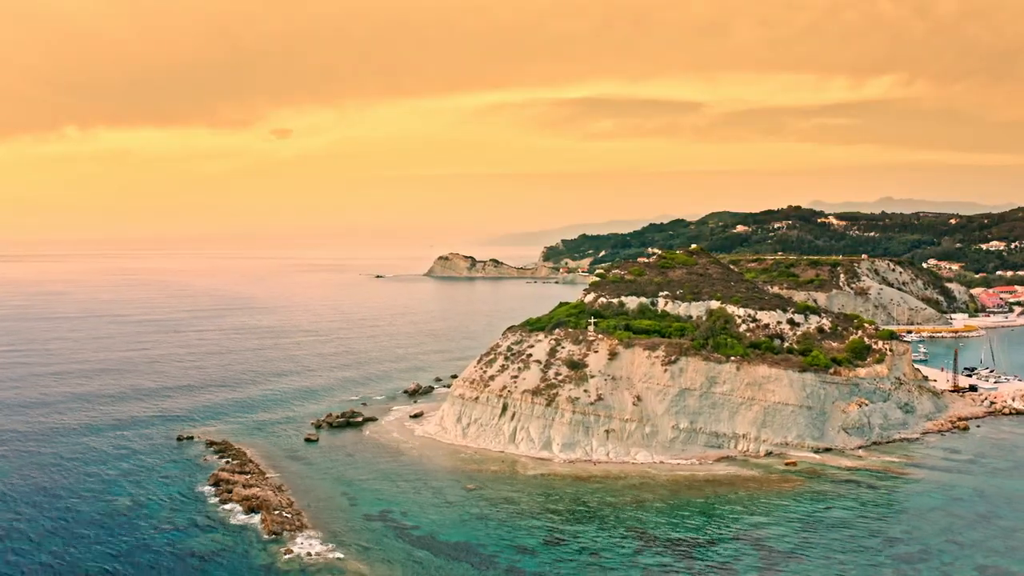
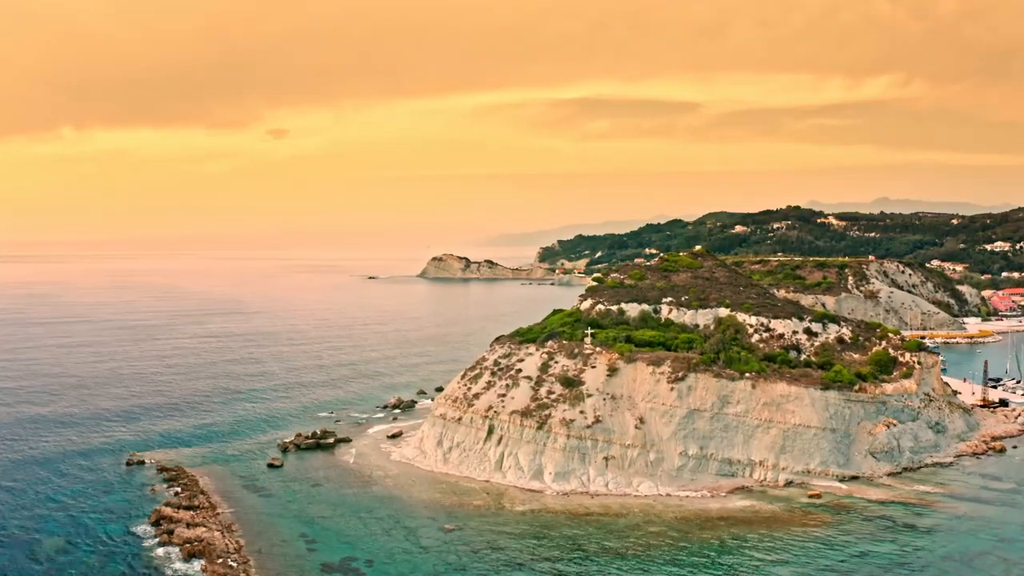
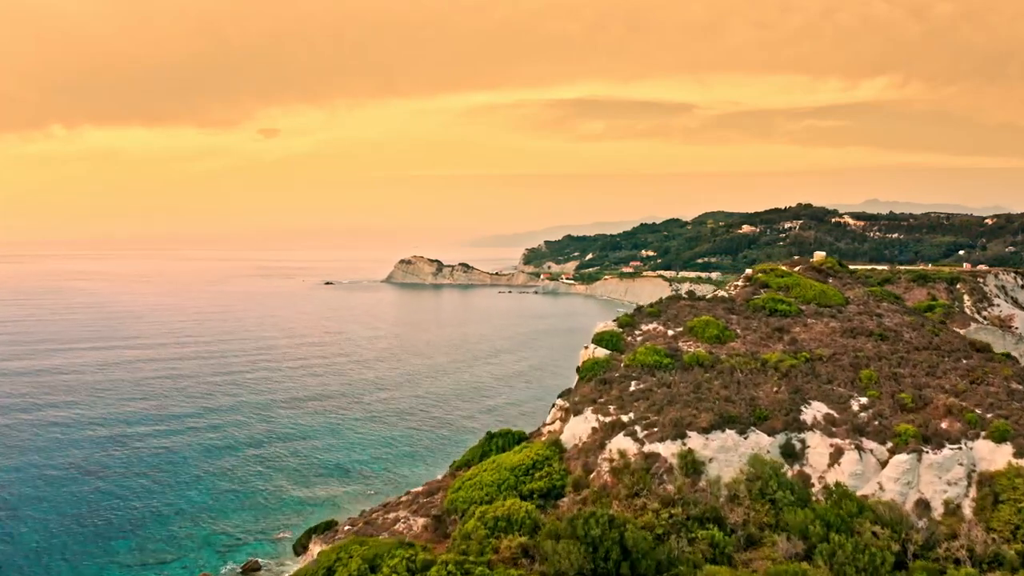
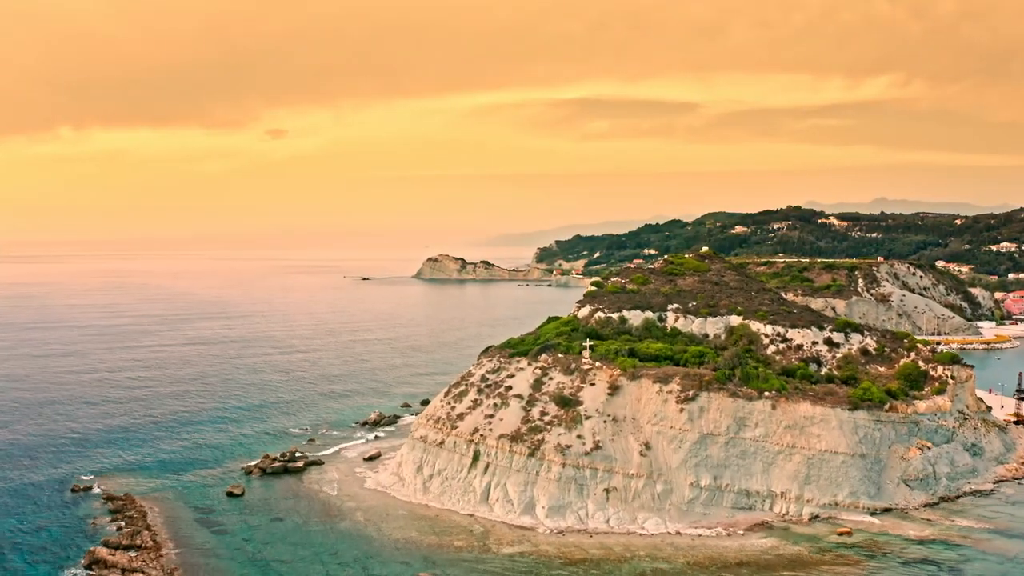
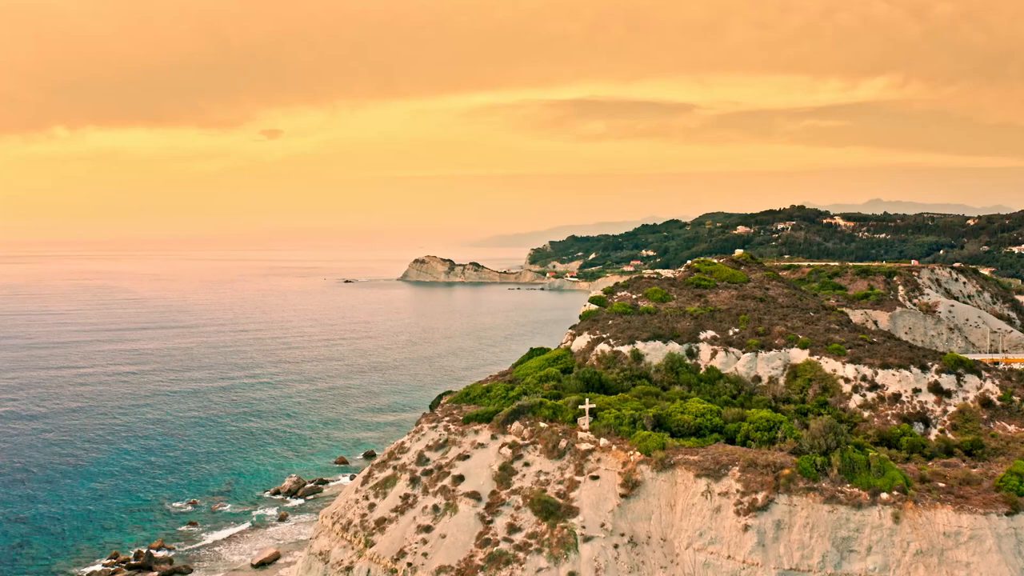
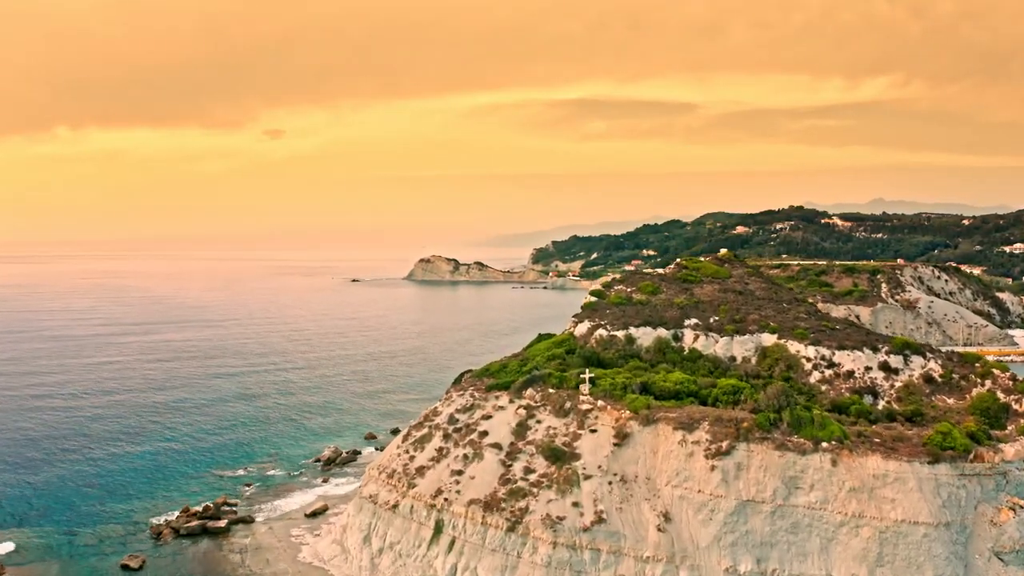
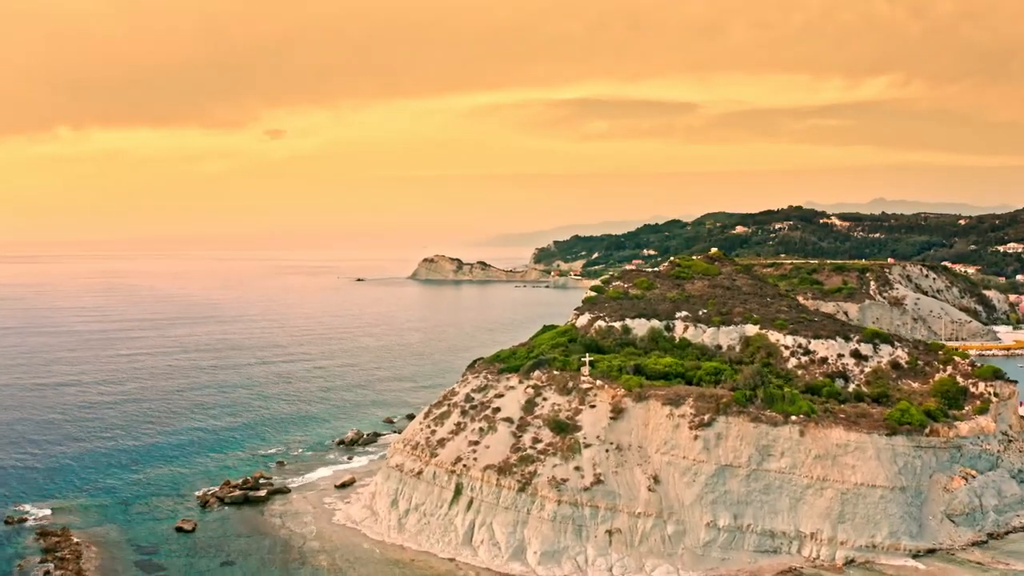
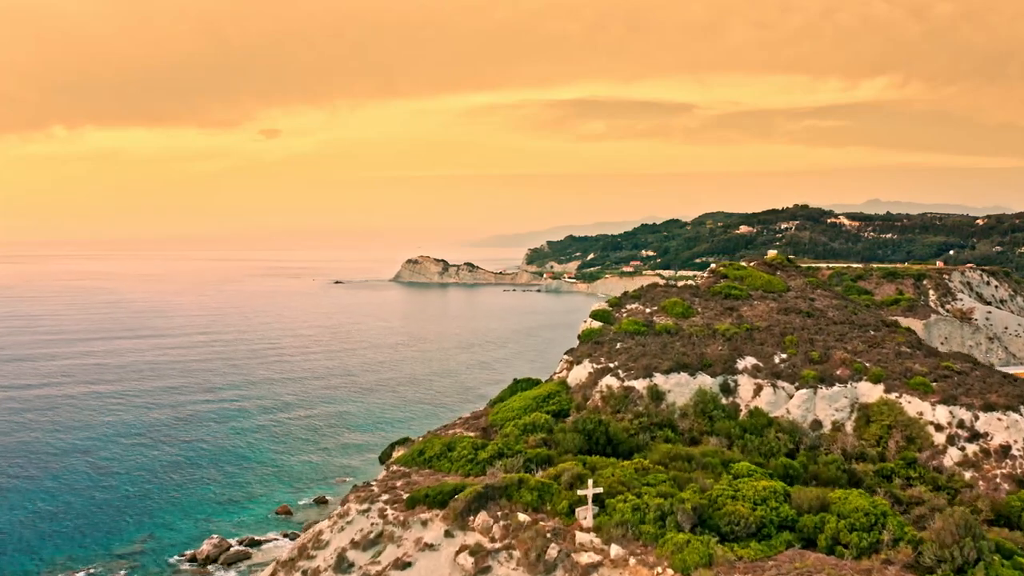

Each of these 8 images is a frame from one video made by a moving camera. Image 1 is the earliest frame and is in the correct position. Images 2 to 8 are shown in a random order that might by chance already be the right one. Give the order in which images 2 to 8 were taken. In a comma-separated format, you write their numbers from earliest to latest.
2, 4, 7, 6, 5, 8, 3
